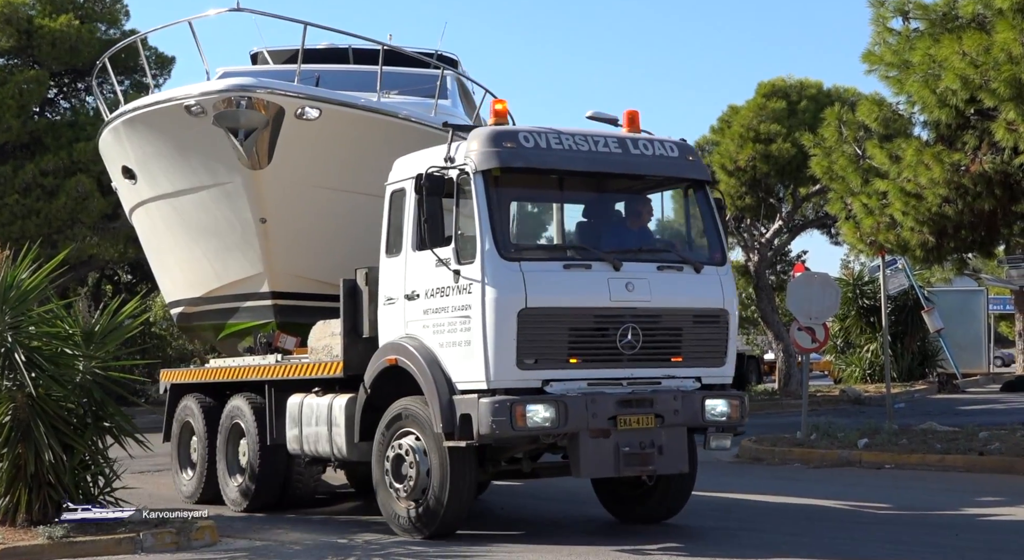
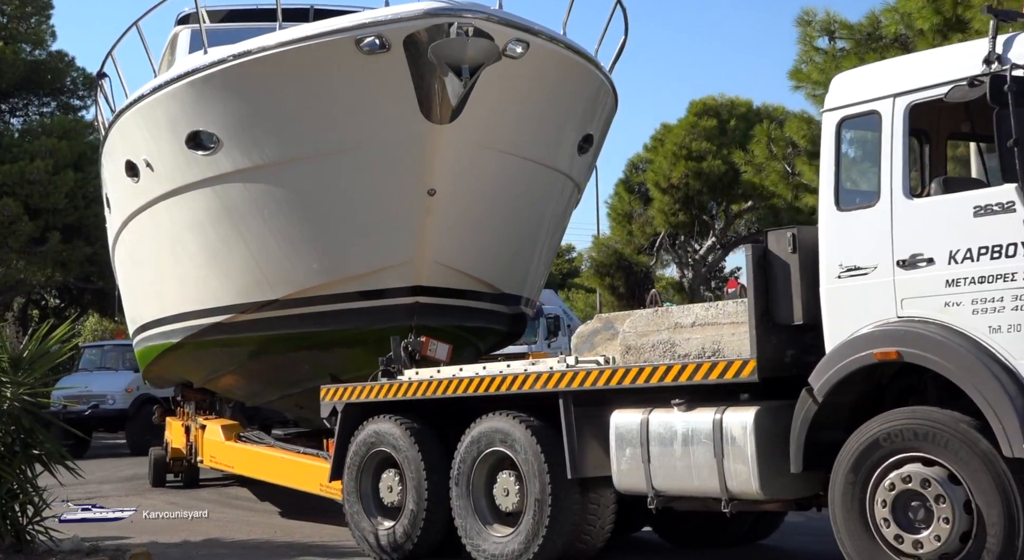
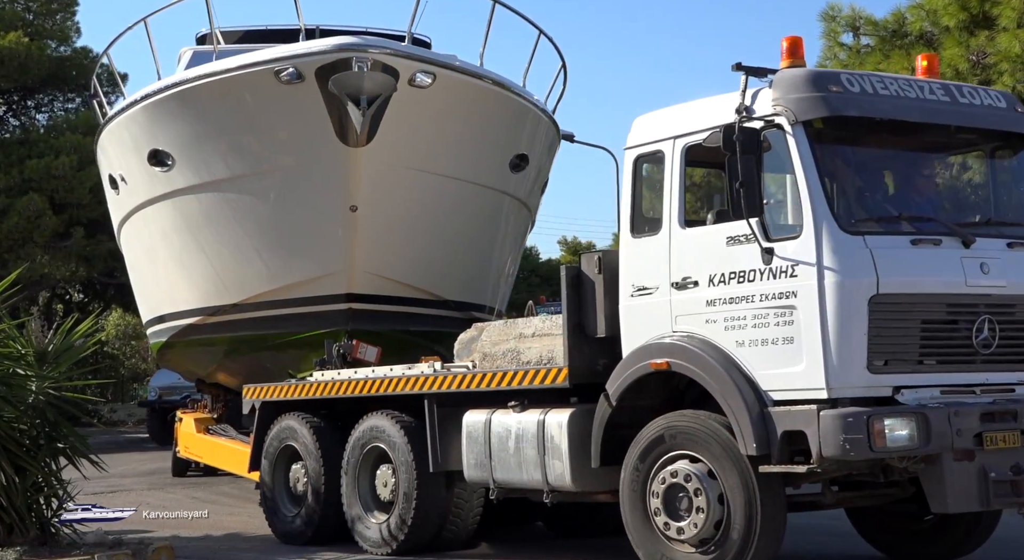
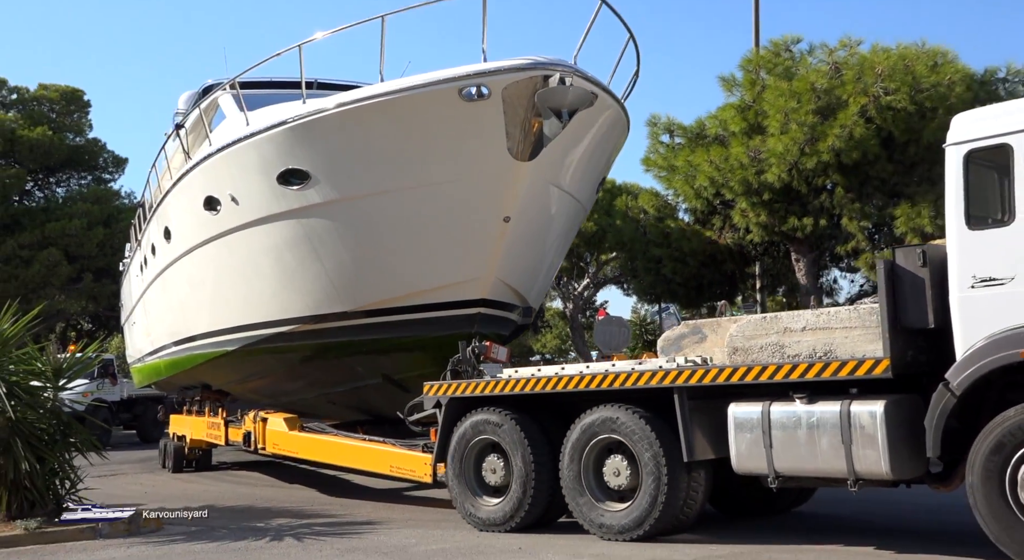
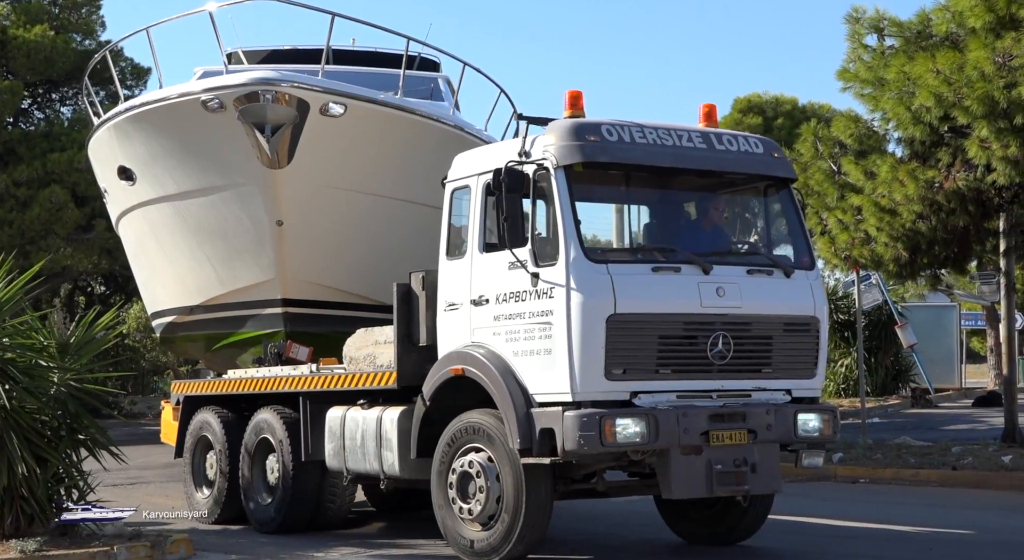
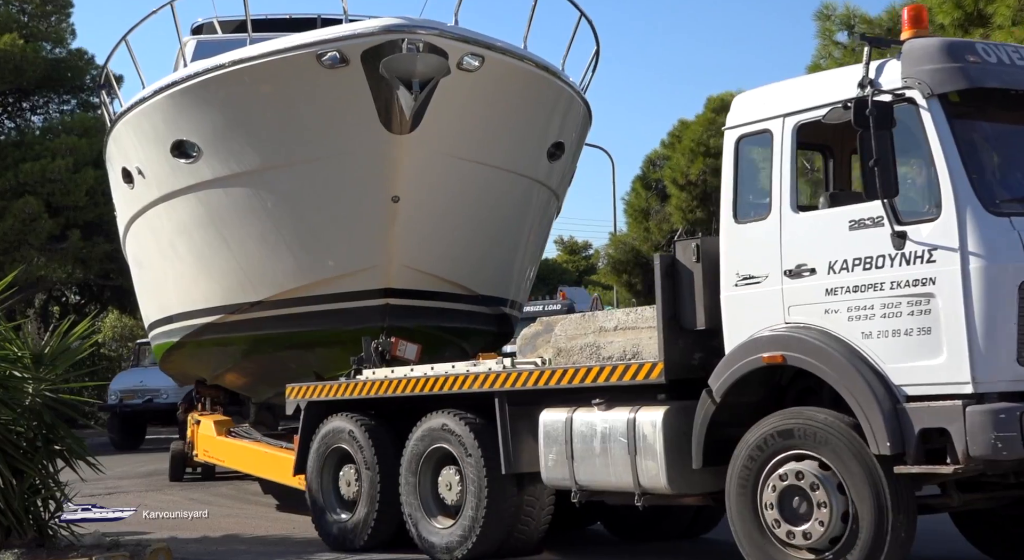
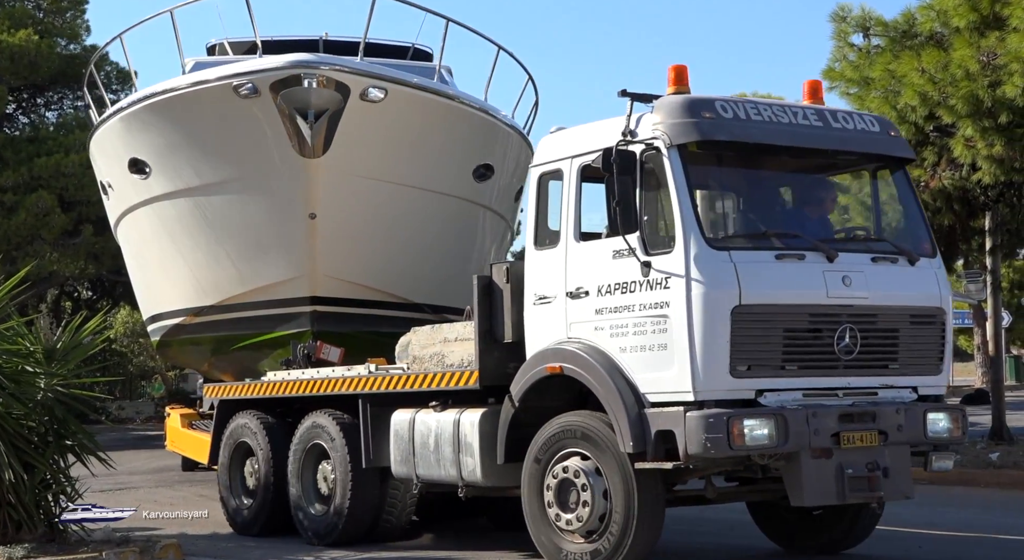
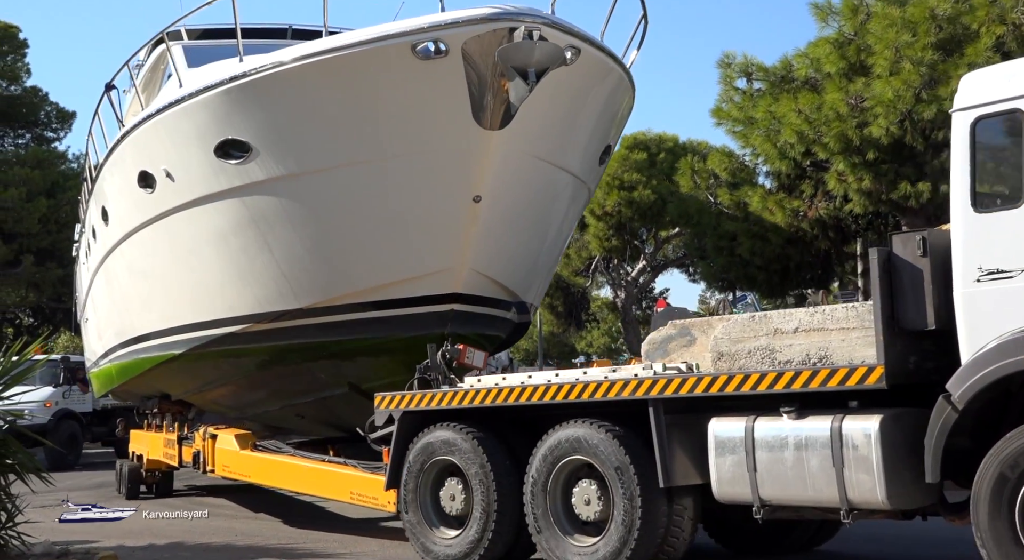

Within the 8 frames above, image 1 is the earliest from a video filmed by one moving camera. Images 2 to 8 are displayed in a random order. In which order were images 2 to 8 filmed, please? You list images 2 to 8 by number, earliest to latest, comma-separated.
5, 7, 3, 6, 2, 8, 4
